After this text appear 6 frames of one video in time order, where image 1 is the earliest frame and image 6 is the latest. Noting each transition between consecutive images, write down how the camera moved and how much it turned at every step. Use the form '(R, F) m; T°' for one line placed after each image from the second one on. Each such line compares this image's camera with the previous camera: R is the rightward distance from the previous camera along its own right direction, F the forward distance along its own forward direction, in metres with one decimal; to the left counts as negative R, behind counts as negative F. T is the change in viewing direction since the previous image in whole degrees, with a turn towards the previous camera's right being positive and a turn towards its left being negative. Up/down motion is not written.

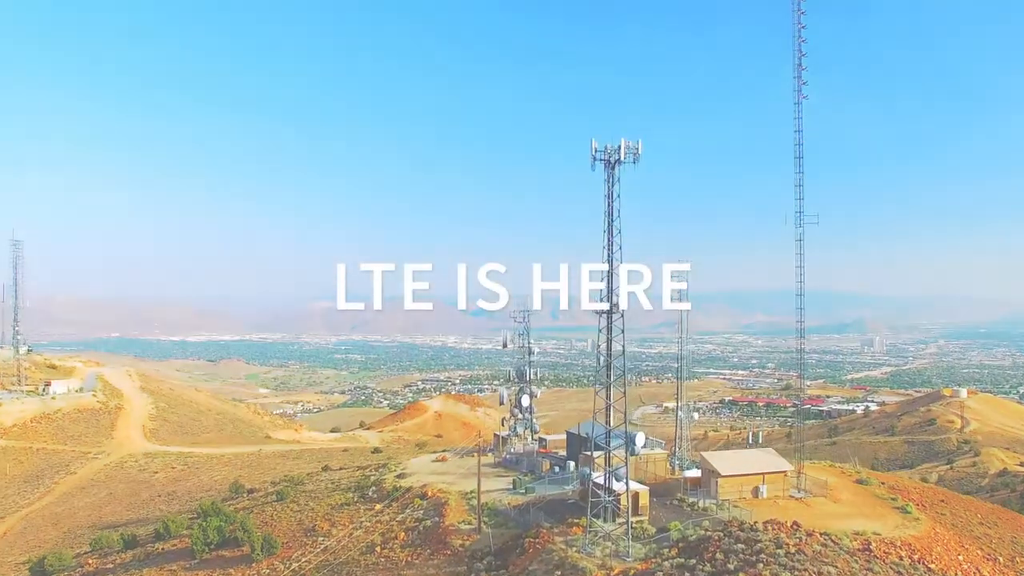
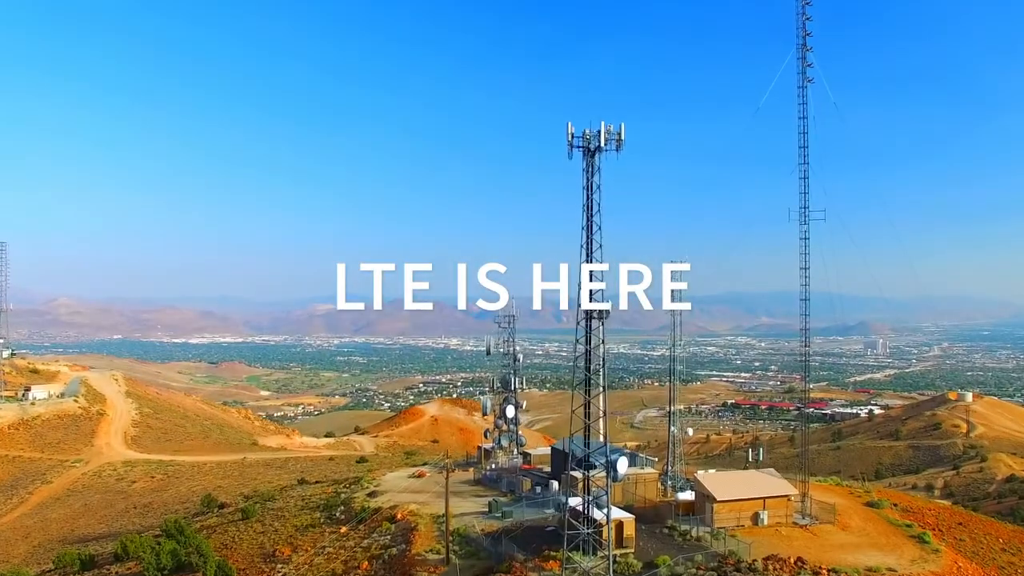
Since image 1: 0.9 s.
(+0.5, +1.3) m; 0°
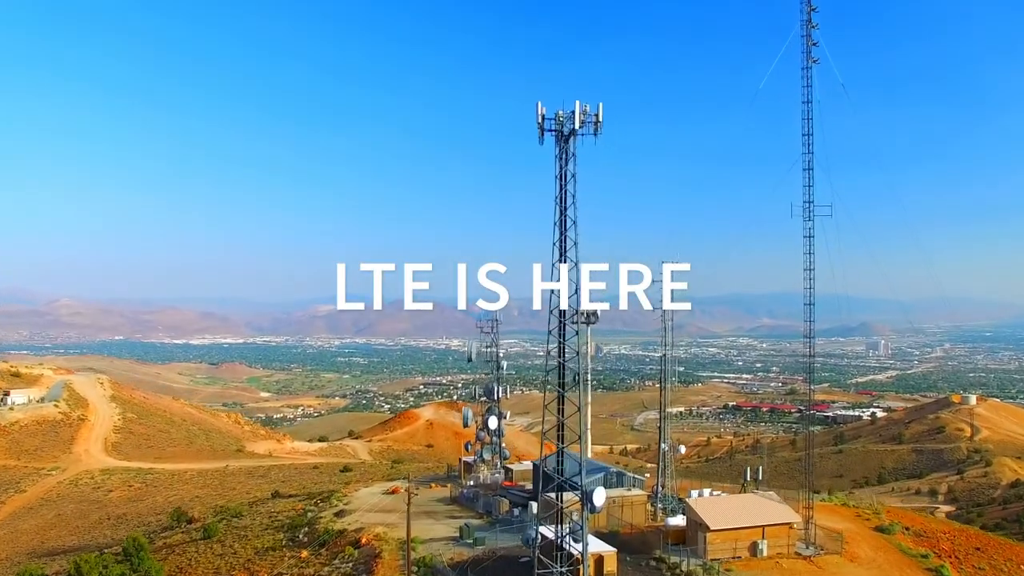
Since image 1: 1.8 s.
(+0.5, +1.2) m; 0°
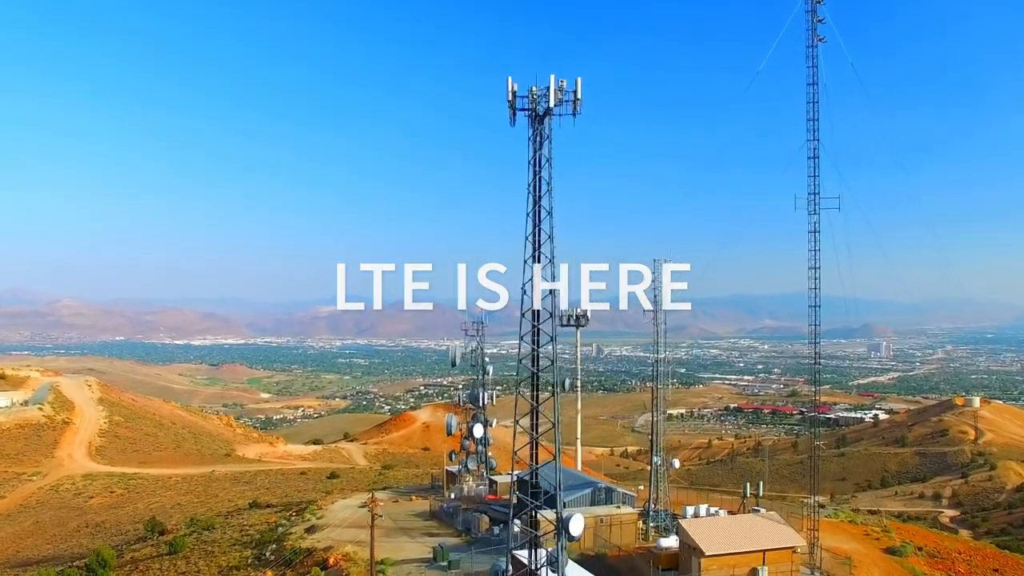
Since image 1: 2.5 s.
(+0.4, +1.0) m; 0°
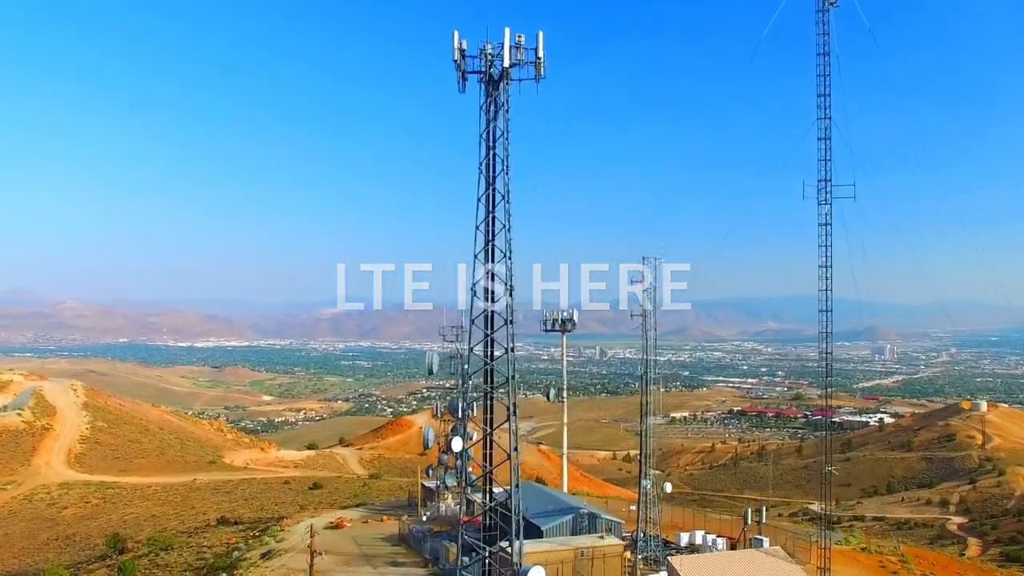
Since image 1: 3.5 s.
(+0.5, +1.3) m; 0°
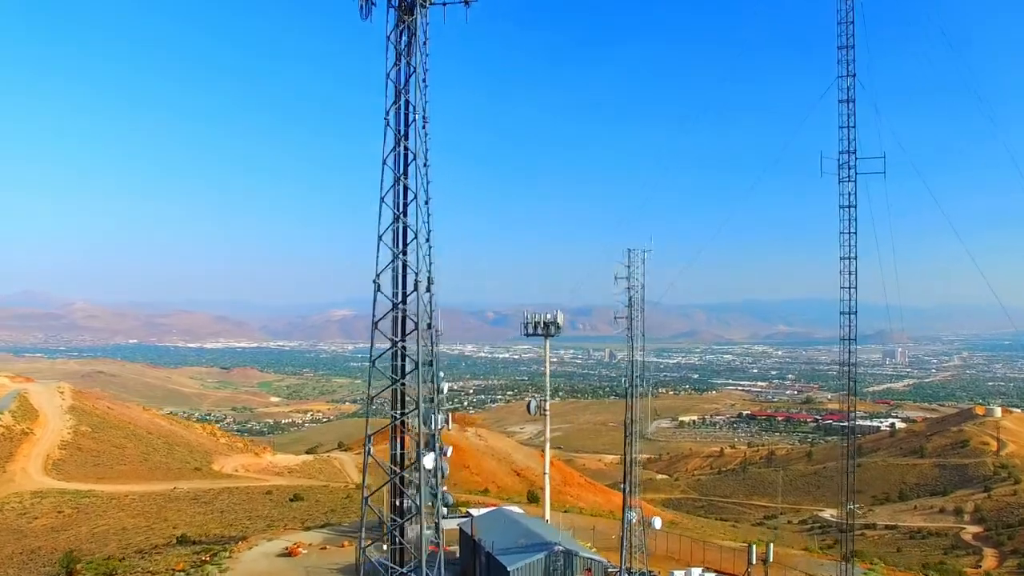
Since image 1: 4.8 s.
(+0.6, +1.6) m; -1°
